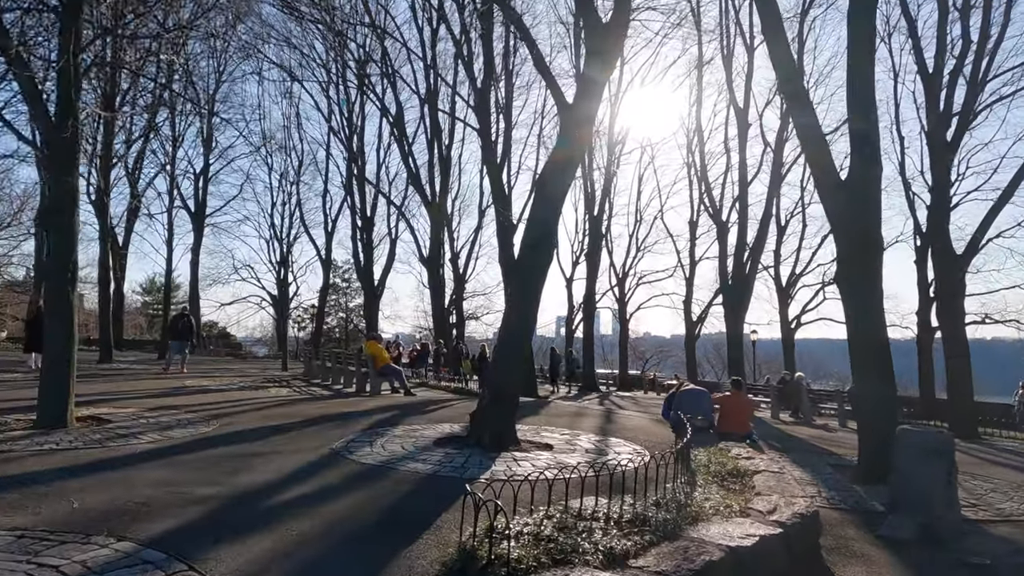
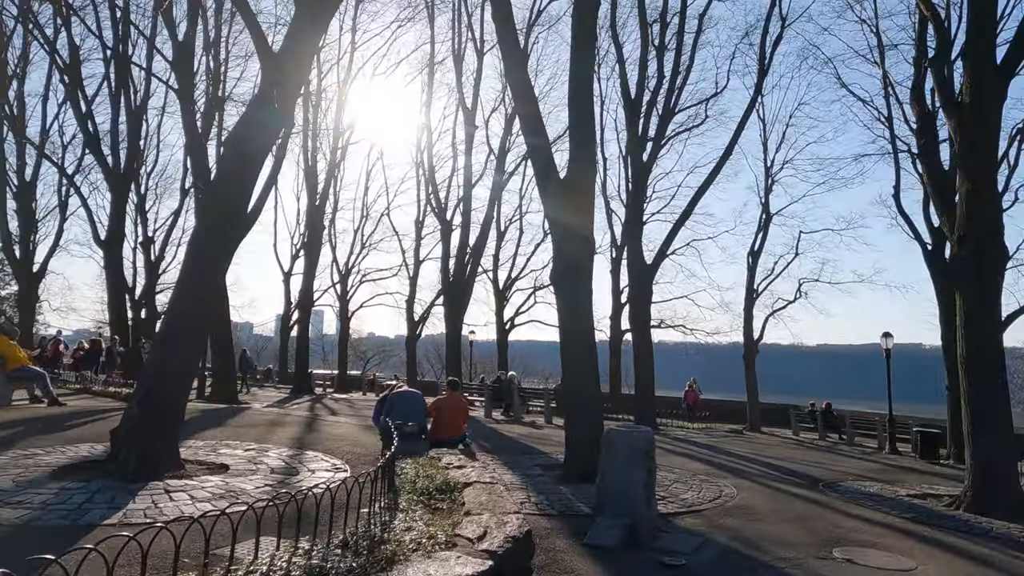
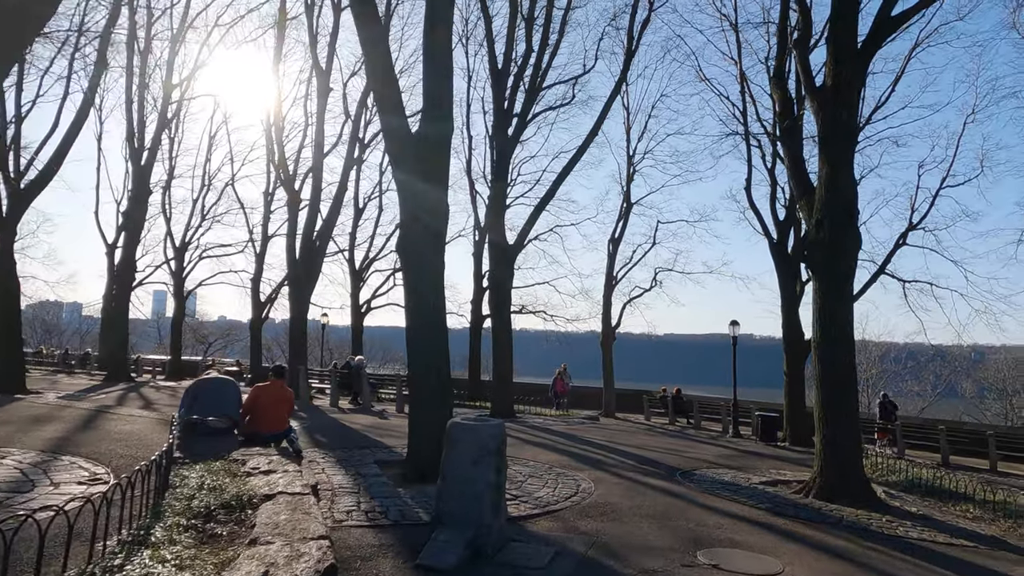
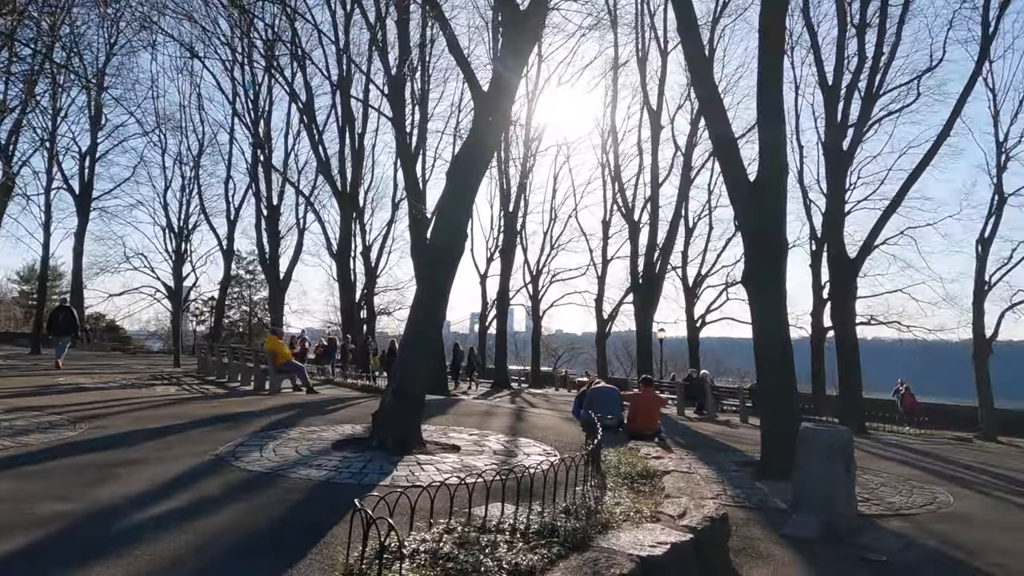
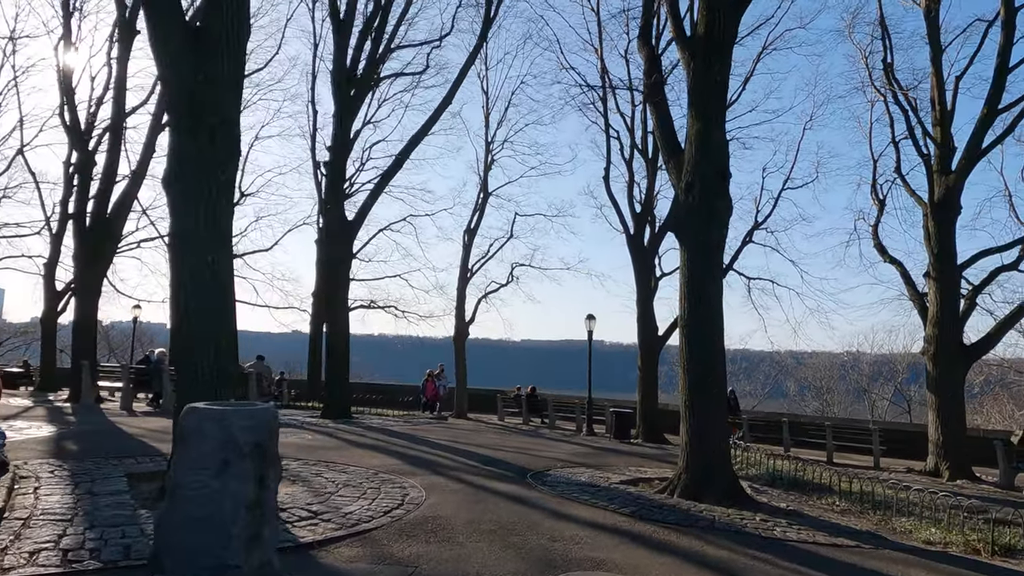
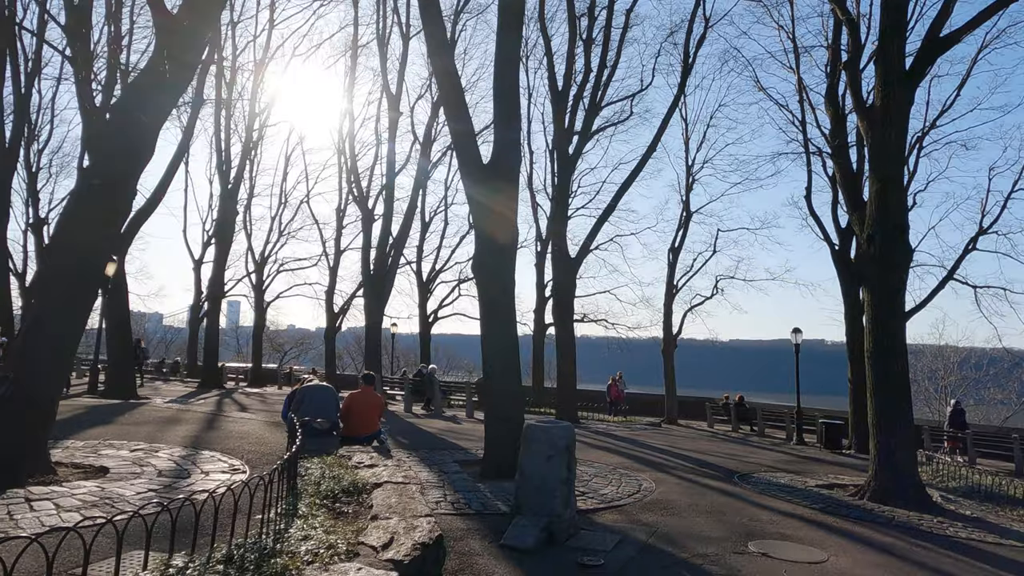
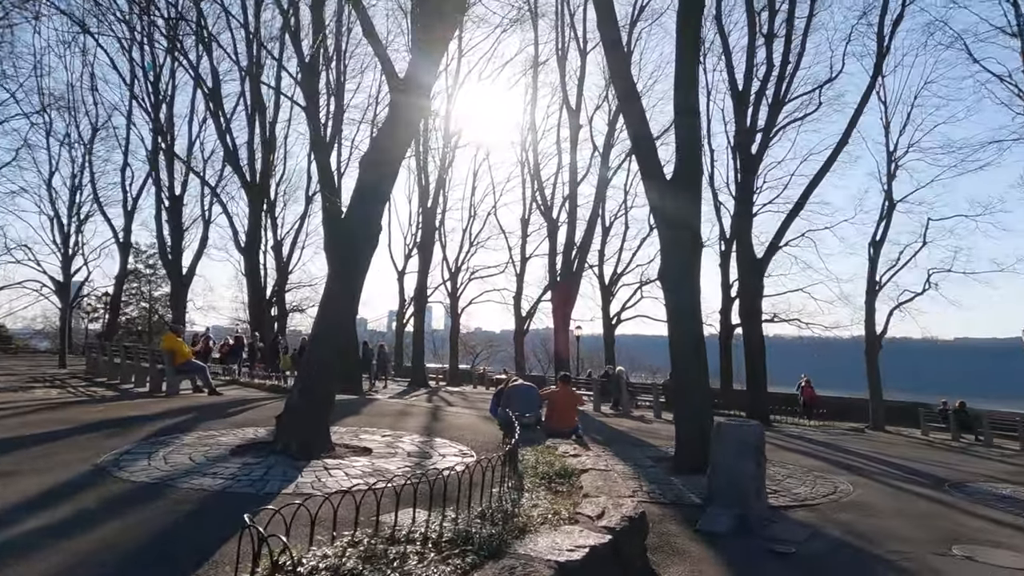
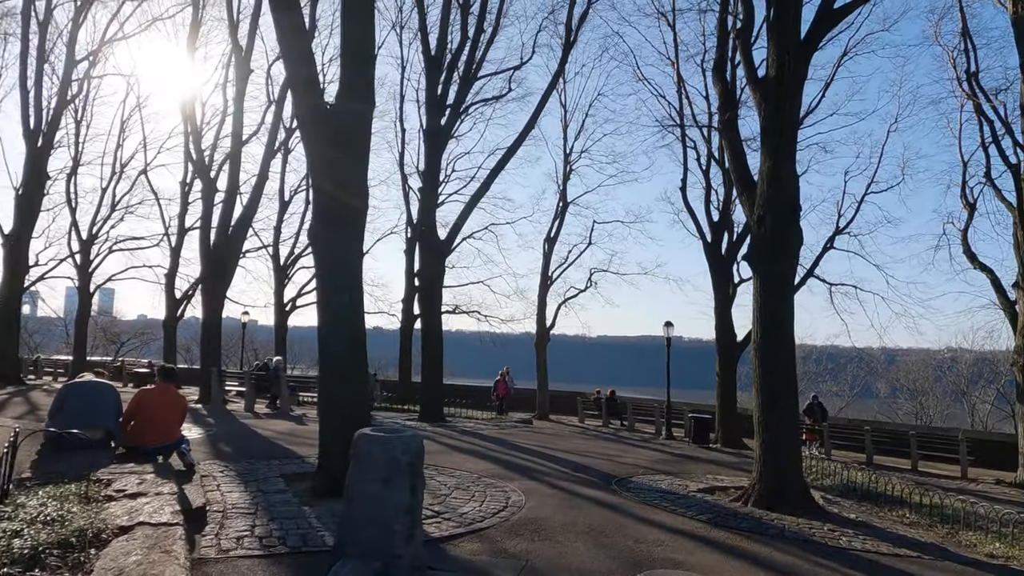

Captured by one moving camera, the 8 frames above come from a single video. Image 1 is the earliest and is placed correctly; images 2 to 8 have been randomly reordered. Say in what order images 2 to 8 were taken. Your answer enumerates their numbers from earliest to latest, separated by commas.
4, 7, 2, 6, 3, 8, 5
